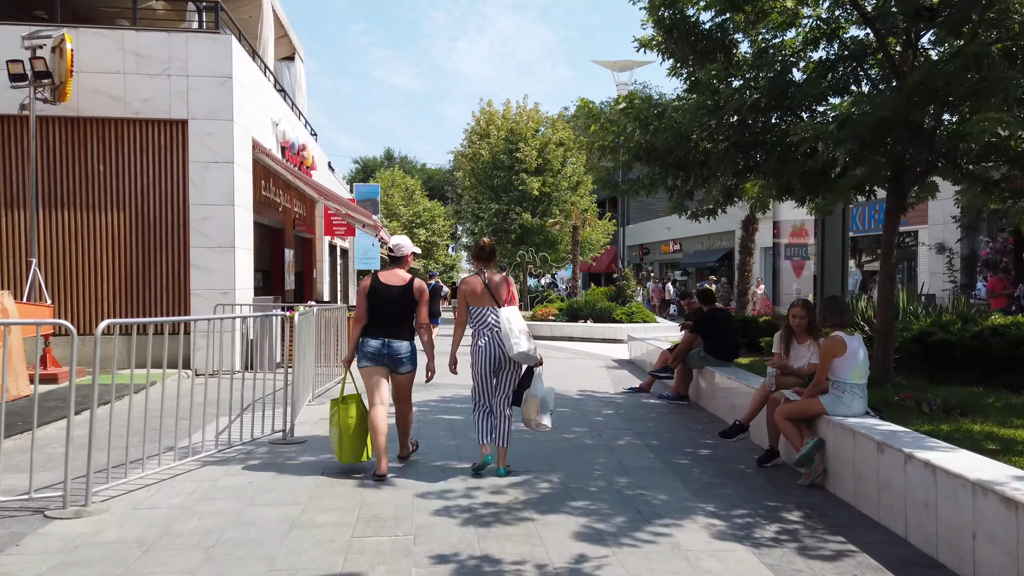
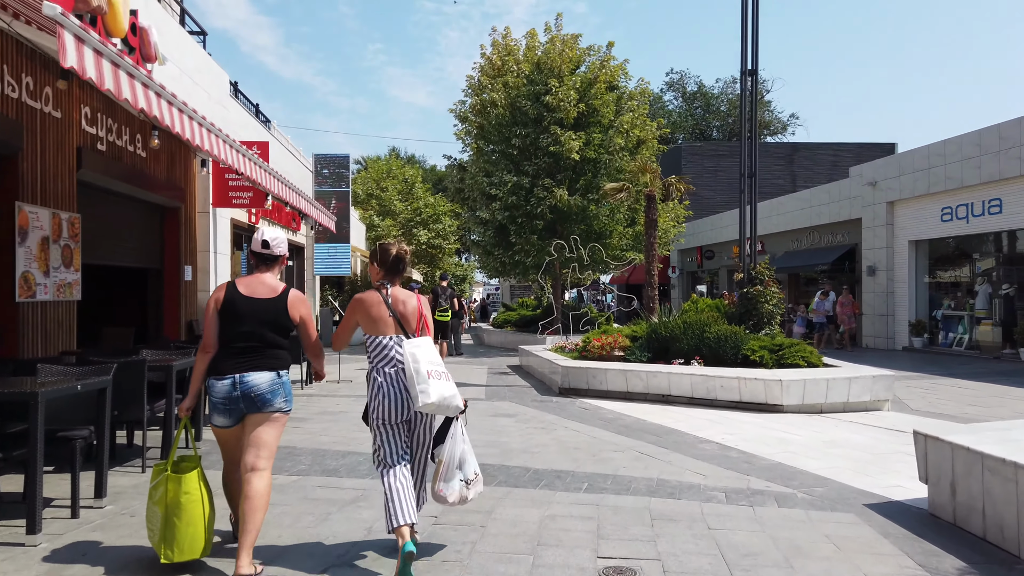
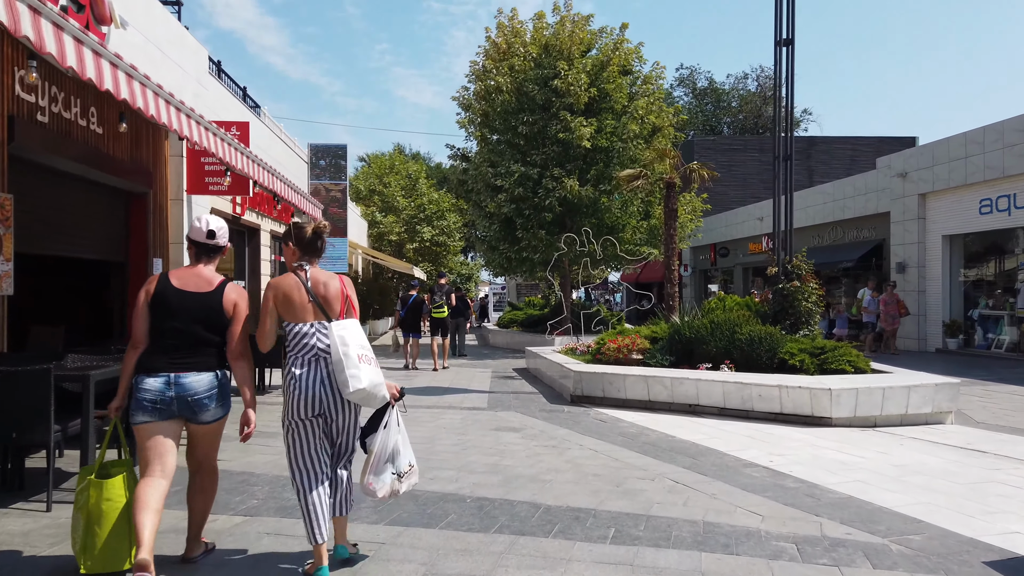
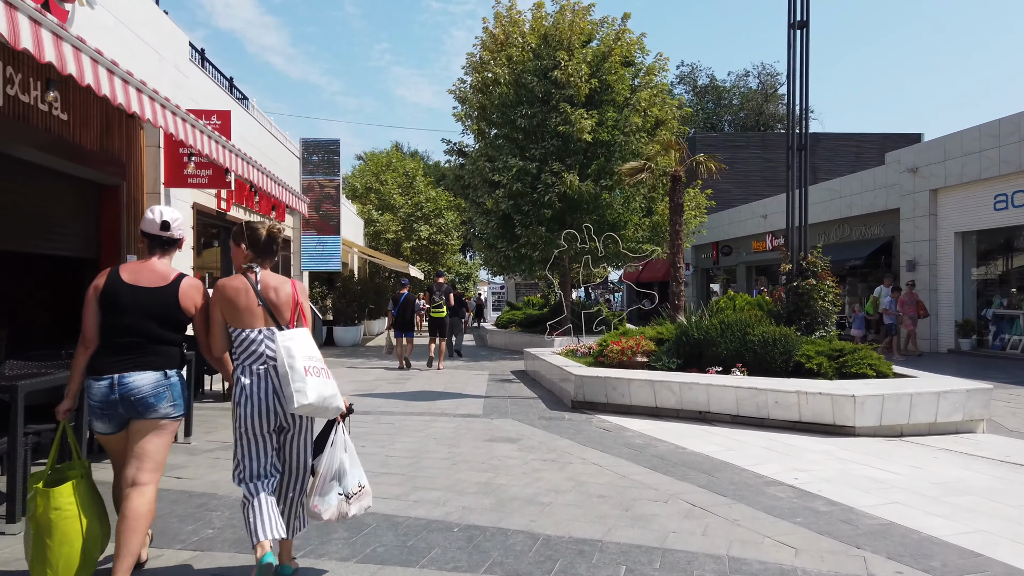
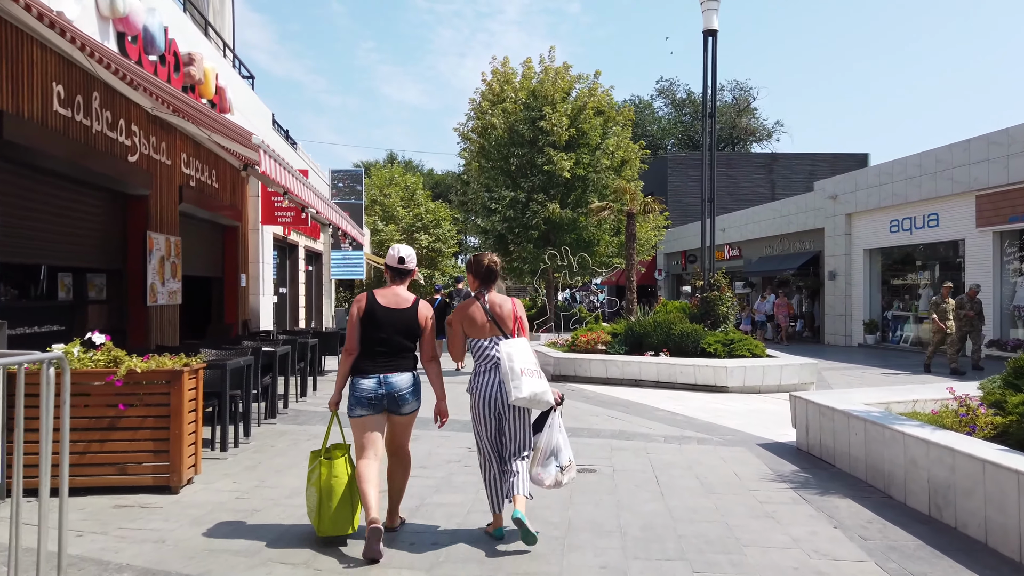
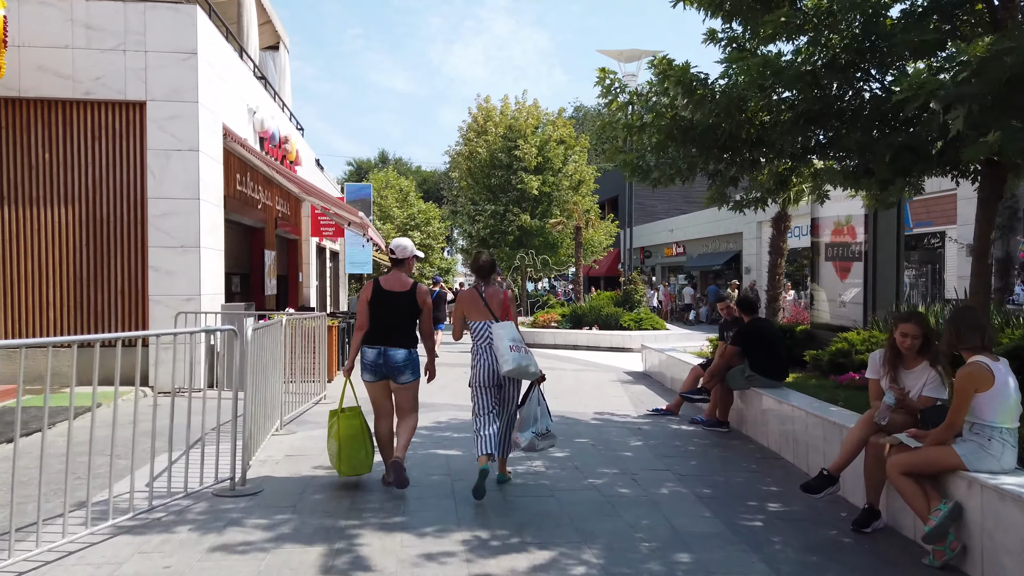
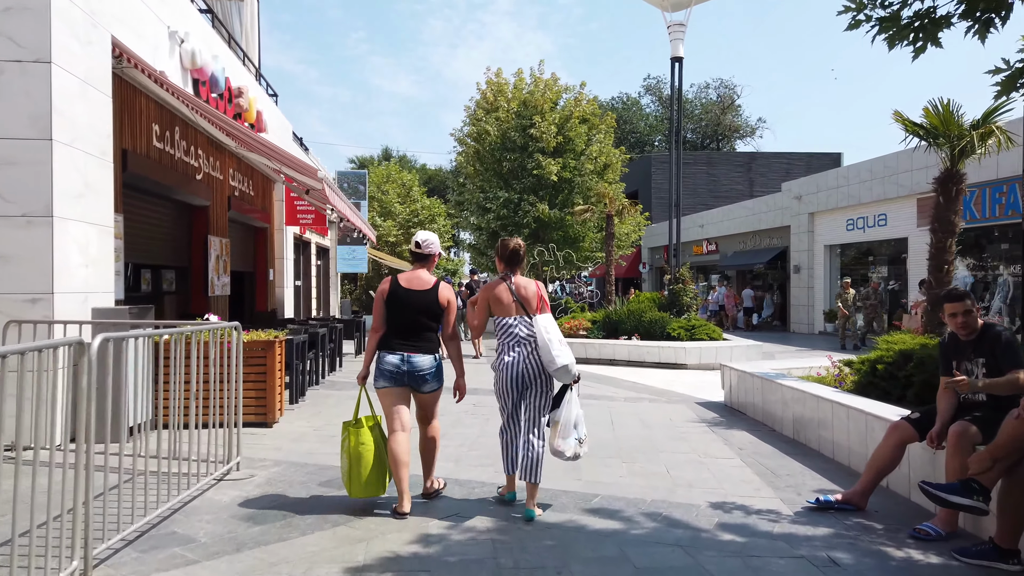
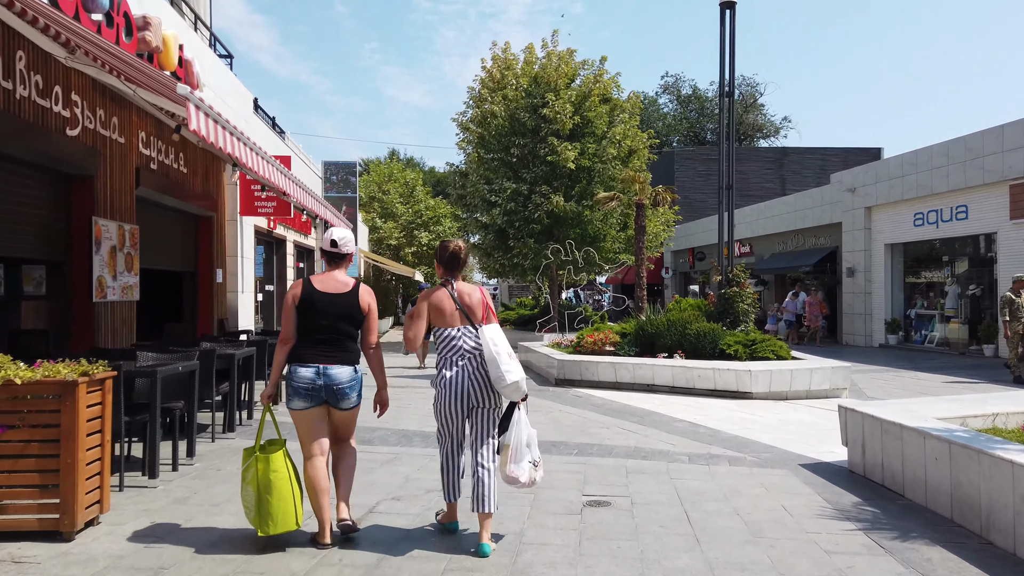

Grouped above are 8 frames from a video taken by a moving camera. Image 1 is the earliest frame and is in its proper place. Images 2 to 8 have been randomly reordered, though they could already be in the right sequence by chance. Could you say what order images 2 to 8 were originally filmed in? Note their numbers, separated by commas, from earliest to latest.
6, 7, 5, 8, 2, 3, 4
